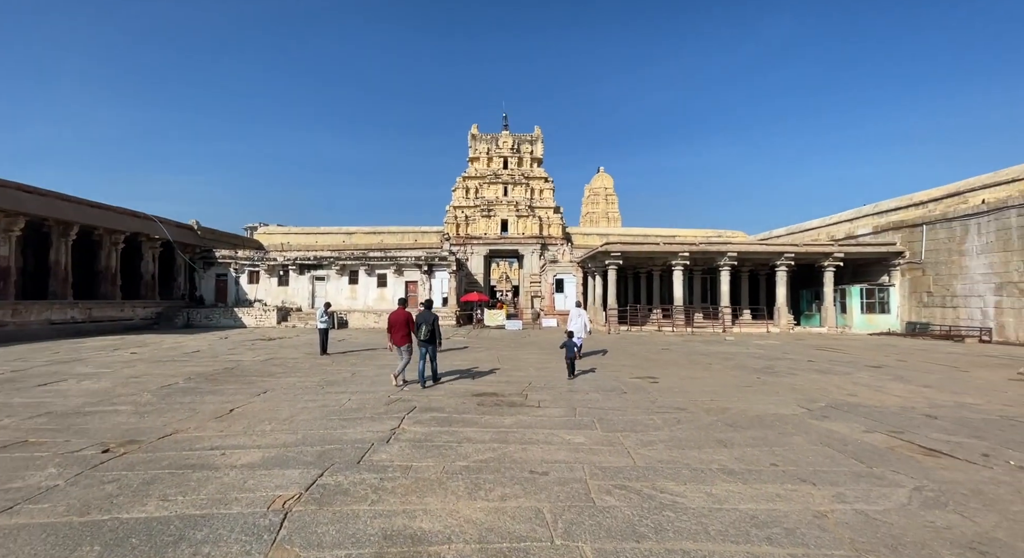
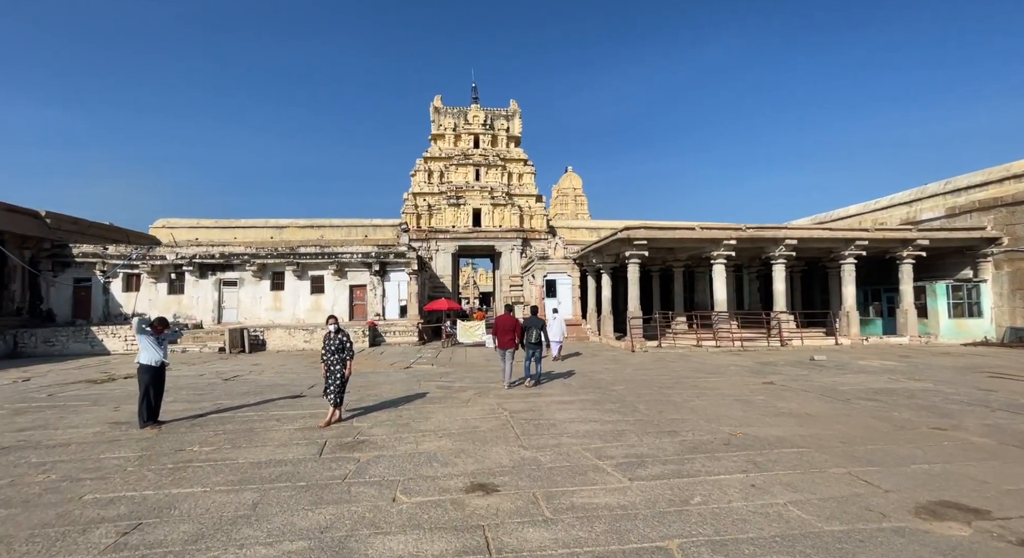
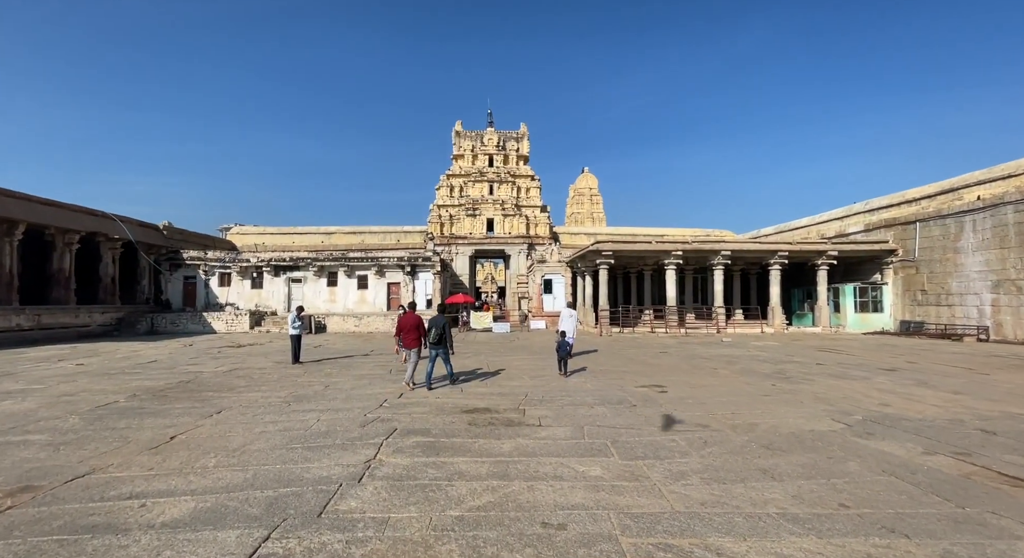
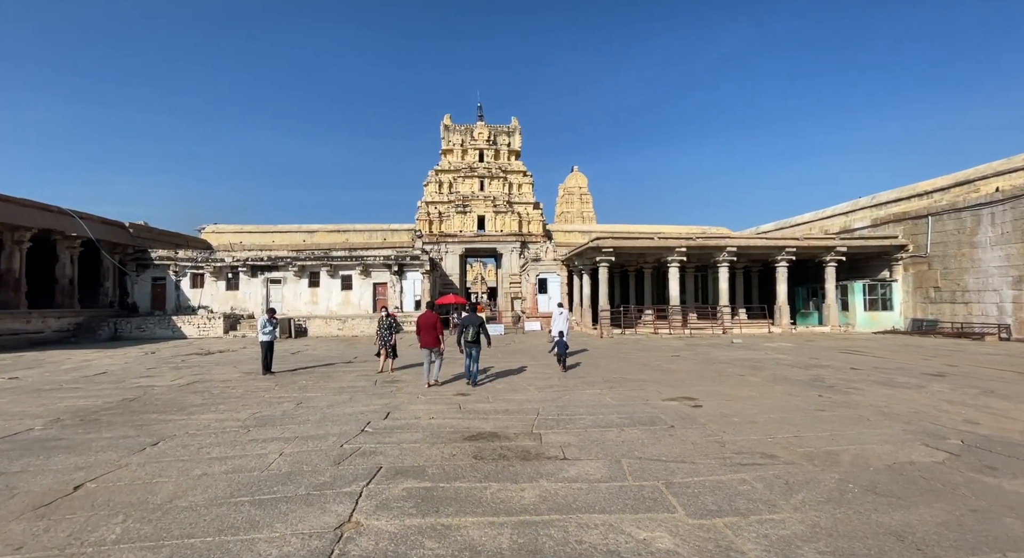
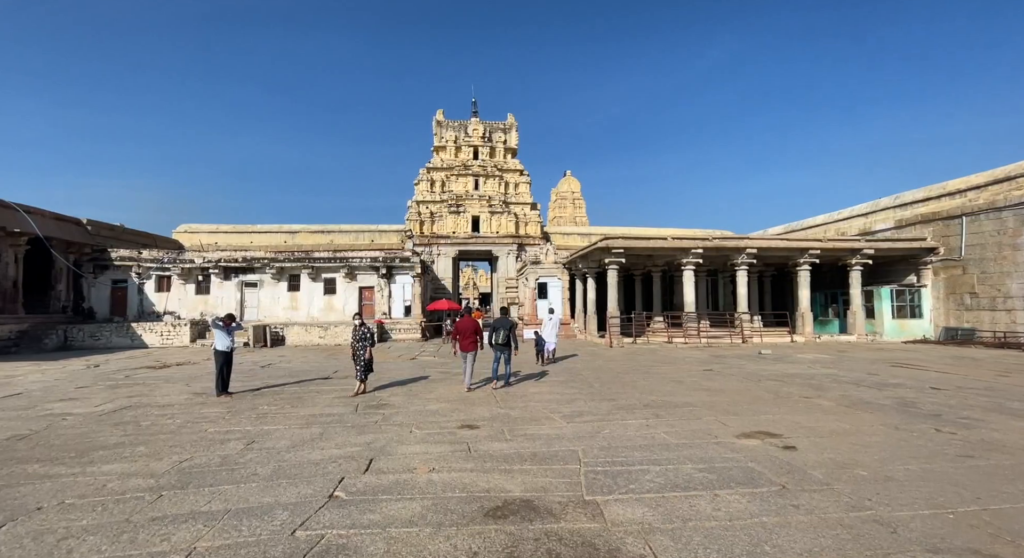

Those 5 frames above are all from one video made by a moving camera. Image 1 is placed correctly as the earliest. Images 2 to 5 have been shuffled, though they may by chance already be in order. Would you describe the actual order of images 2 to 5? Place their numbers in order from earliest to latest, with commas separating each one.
3, 4, 5, 2
